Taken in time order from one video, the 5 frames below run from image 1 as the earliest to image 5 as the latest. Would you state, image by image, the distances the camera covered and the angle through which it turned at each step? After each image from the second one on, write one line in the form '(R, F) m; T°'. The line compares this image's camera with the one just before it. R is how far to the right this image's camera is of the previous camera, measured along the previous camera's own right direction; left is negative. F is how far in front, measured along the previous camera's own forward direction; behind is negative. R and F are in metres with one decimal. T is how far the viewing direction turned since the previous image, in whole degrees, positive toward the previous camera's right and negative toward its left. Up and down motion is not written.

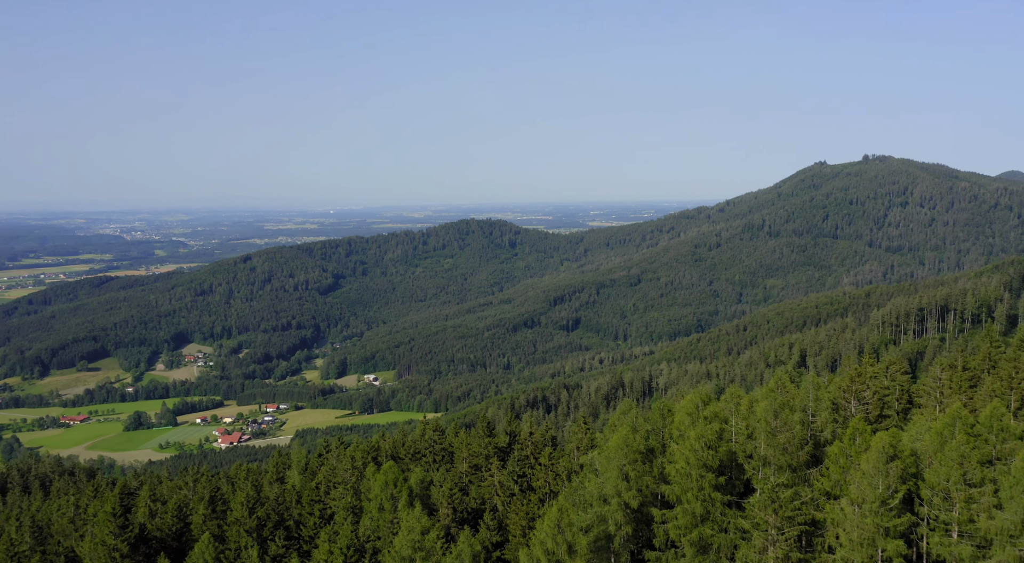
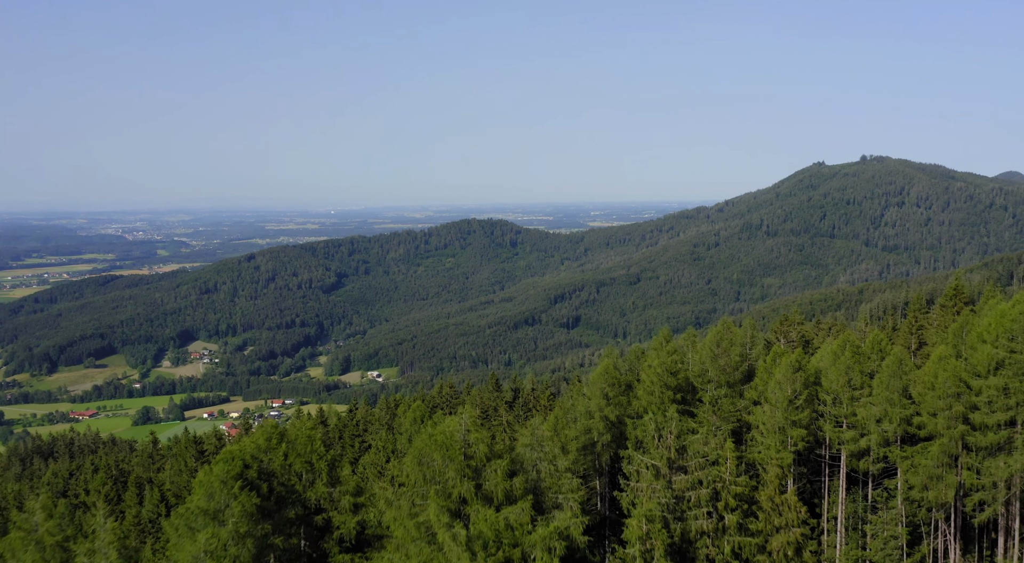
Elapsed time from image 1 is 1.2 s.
(-0.2, -6.1) m; 0°
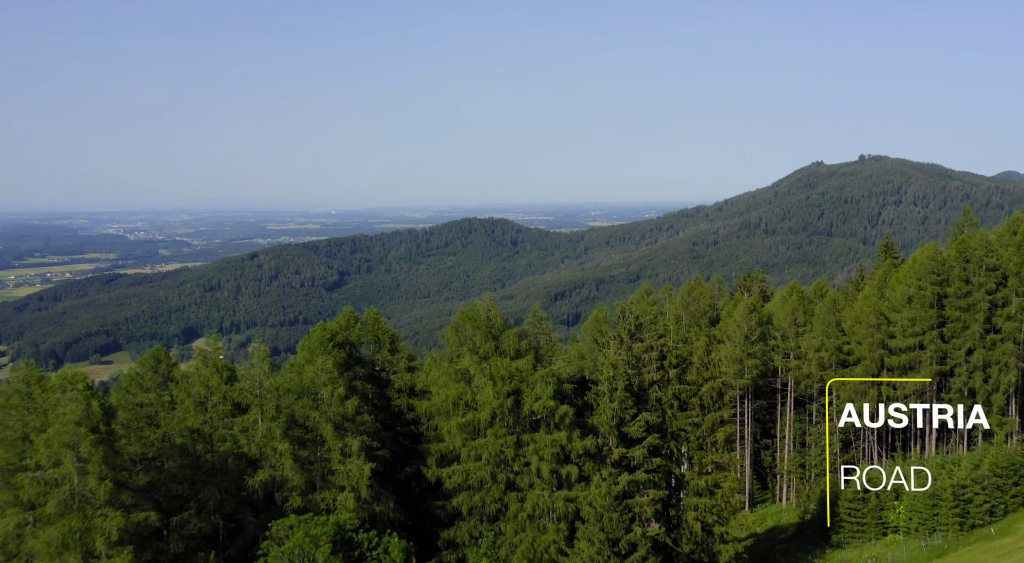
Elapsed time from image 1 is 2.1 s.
(-0.1, -4.8) m; 0°
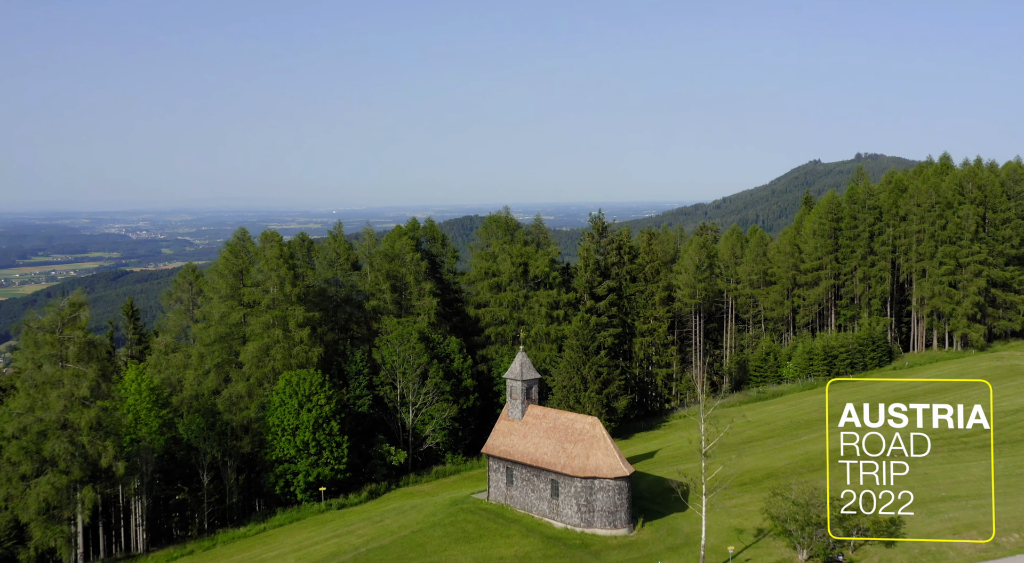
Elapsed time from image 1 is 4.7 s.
(-5.4, +11.9) m; 0°
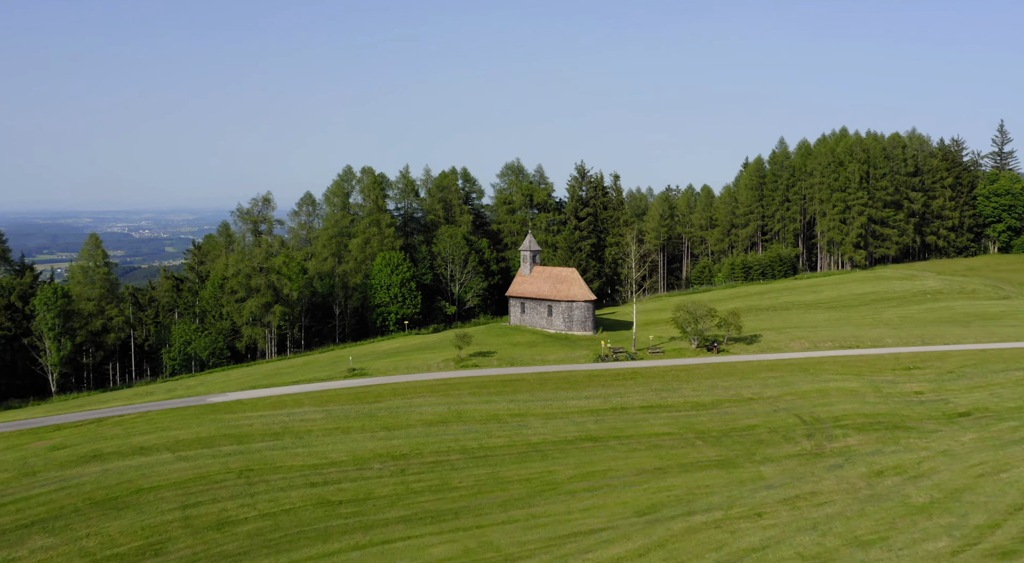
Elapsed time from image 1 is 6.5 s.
(-1.0, -28.7) m; 0°
